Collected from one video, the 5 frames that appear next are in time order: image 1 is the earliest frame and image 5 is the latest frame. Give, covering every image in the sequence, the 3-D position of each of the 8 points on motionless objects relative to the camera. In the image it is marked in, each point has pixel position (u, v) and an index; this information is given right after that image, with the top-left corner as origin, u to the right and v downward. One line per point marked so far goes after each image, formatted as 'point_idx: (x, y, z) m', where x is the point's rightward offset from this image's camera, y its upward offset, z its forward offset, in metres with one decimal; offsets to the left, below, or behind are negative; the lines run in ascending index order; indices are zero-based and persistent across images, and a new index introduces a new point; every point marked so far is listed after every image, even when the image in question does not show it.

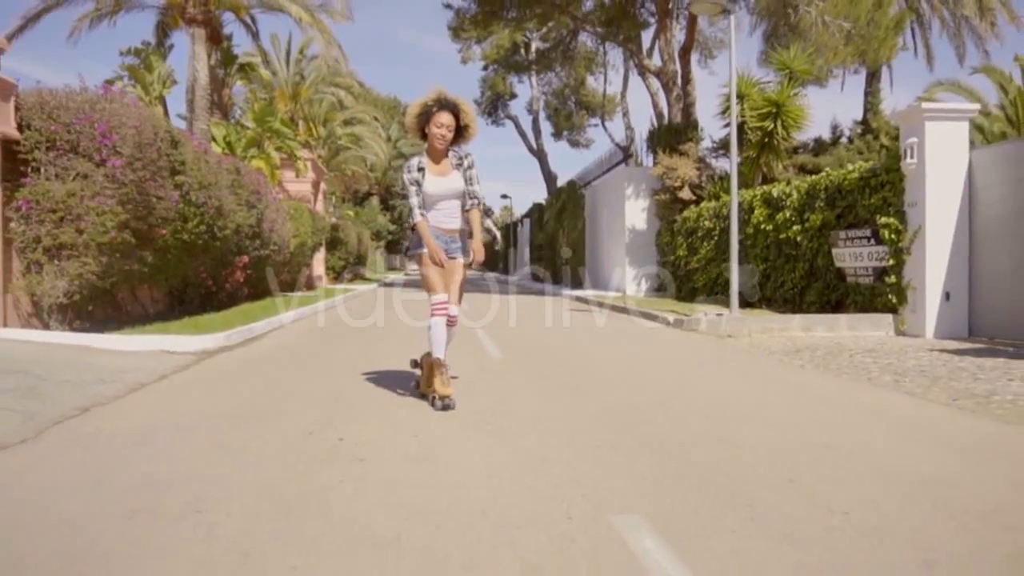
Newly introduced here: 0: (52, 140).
0: (-5.4, +1.7, +10.7) m
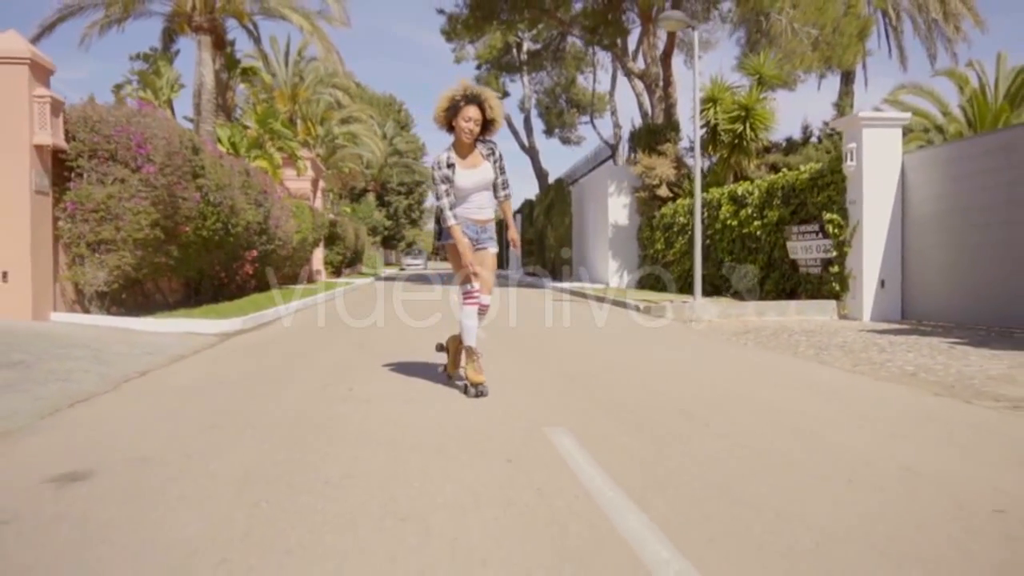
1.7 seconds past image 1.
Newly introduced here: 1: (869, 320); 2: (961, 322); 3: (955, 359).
0: (-5.6, +1.9, +12.3) m
1: (+6.0, -0.5, +15.4) m
2: (+6.8, -0.5, +14.0) m
3: (+4.7, -0.7, +9.7) m
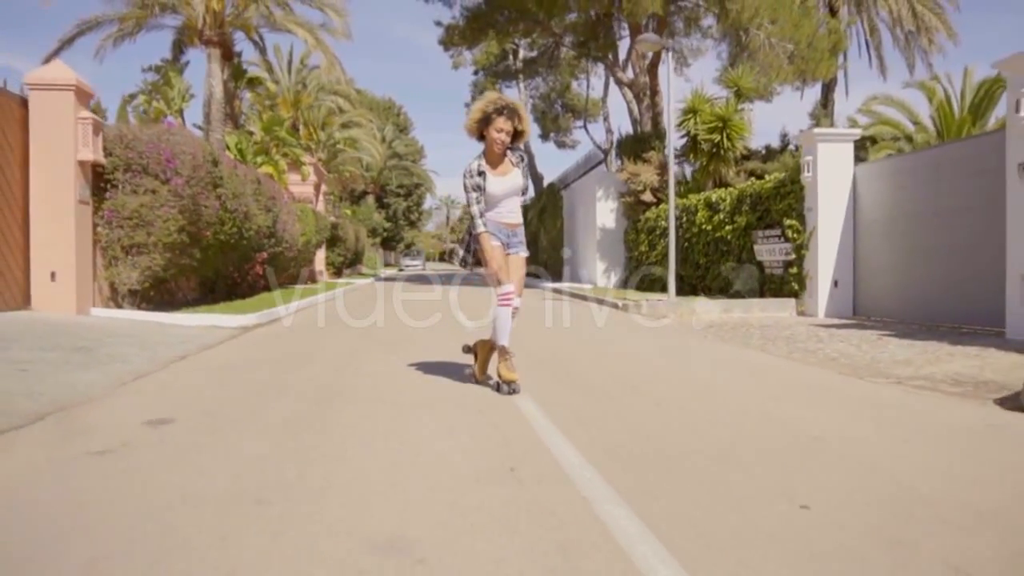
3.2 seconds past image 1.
0: (-5.8, +1.9, +13.9) m
1: (+5.8, -0.5, +17.0) m
2: (+6.6, -0.5, +15.6) m
3: (+4.5, -0.7, +11.3) m
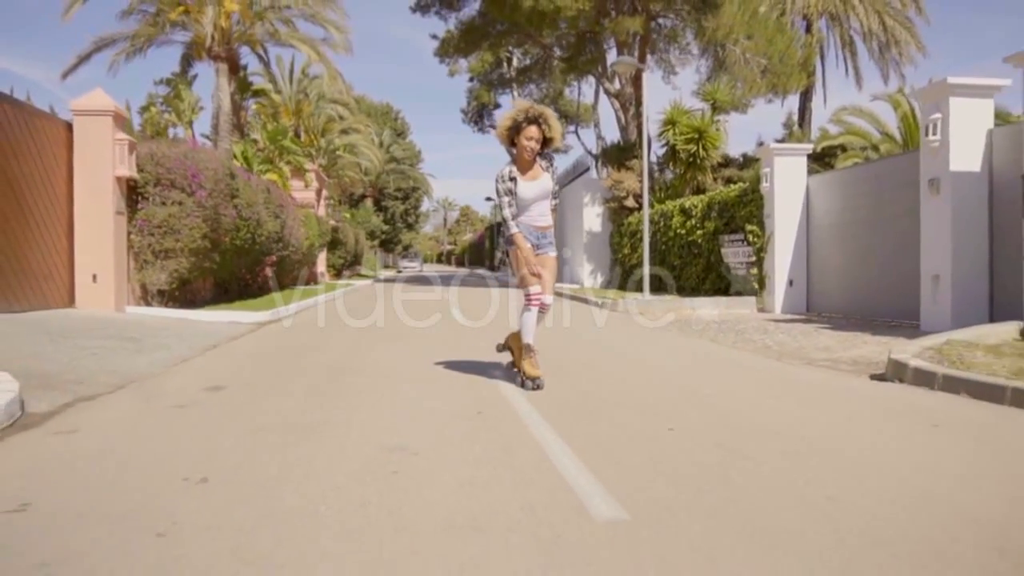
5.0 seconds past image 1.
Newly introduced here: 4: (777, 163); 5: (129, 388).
0: (-6.1, +1.9, +15.7) m
1: (+5.5, -0.5, +18.8) m
2: (+6.3, -0.5, +17.5) m
3: (+4.2, -0.7, +13.1) m
4: (+5.3, +2.5, +18.5) m
5: (-3.3, -0.9, +7.9) m
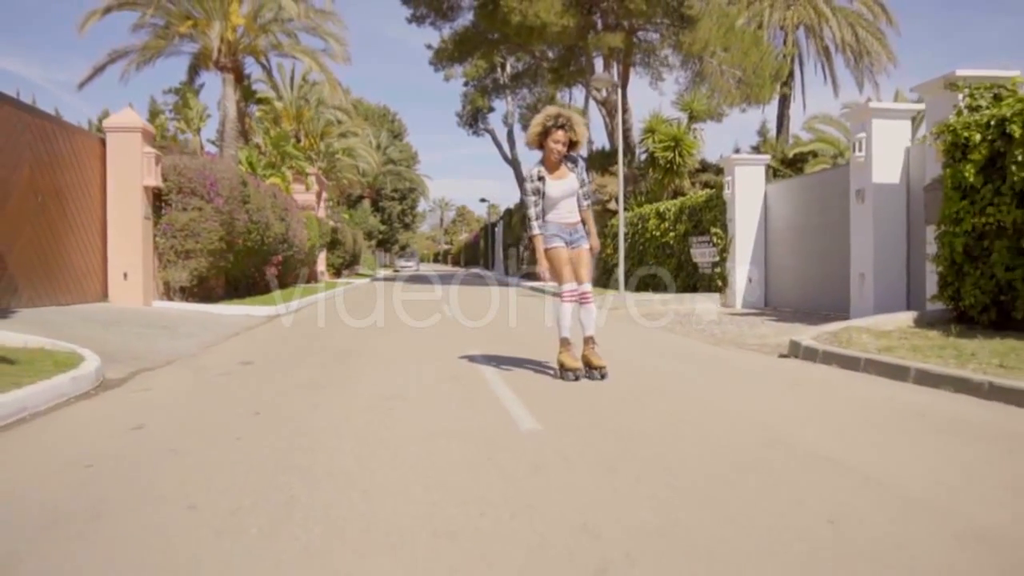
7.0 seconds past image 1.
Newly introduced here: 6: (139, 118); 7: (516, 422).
0: (-6.4, +1.9, +17.6) m
1: (+5.2, -0.4, +20.7) m
2: (+6.0, -0.4, +19.4) m
3: (+3.9, -0.6, +15.1) m
4: (+5.0, +2.6, +20.5) m
5: (-3.6, -0.8, +9.8) m
6: (-6.7, +3.1, +16.6) m
7: (0.0, -0.9, +6.1) m
